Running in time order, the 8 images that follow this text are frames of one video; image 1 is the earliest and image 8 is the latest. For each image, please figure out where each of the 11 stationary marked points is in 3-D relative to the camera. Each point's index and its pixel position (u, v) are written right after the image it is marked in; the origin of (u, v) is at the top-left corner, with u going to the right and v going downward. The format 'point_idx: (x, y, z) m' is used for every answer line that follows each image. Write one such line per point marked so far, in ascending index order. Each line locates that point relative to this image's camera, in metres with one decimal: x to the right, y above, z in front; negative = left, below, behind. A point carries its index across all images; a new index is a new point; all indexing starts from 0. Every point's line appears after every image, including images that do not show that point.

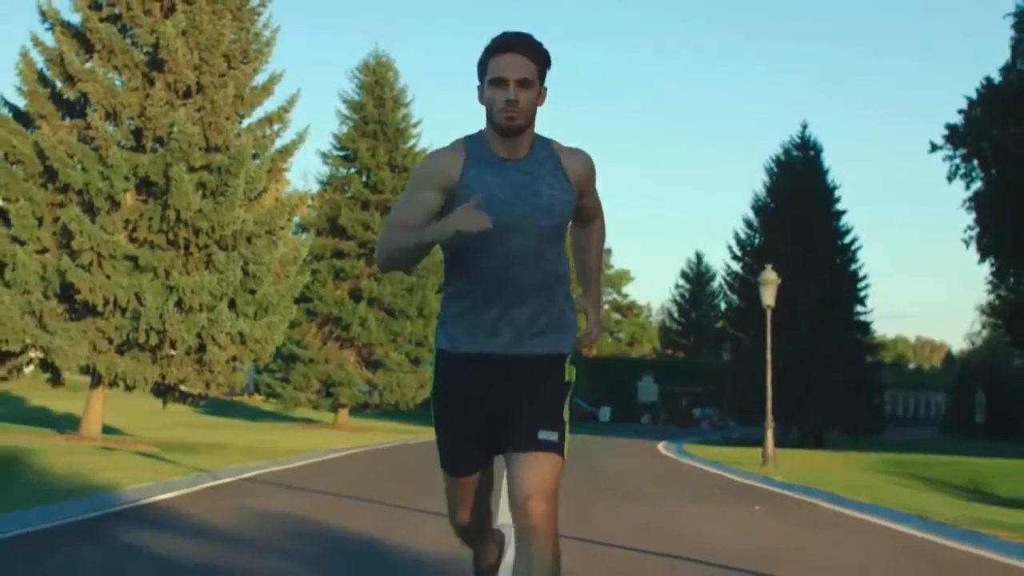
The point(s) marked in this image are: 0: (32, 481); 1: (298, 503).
0: (-6.0, -2.4, +17.4) m
1: (-2.1, -2.2, +14.4) m
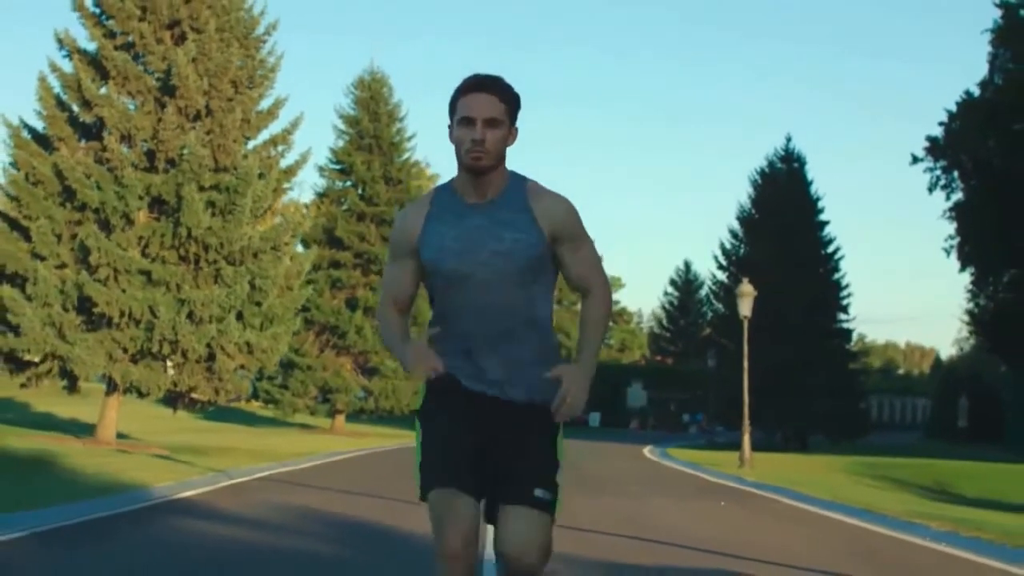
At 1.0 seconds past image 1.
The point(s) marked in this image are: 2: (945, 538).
0: (-6.1, -2.6, +19.1) m
1: (-2.2, -2.4, +16.1) m
2: (+4.5, -2.6, +14.4) m
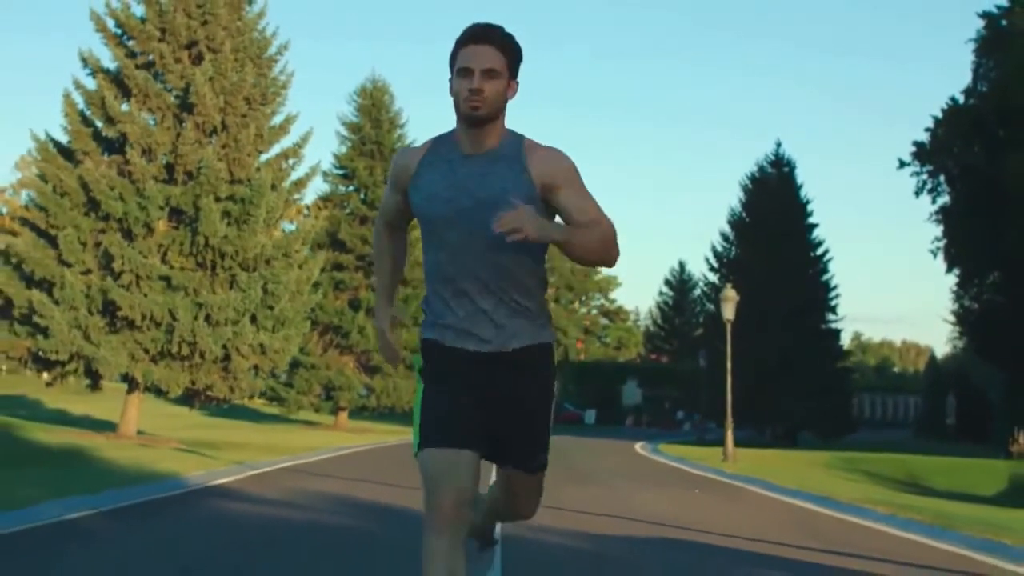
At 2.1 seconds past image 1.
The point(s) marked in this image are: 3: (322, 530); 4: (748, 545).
0: (-6.1, -2.7, +21.1) m
1: (-2.3, -2.5, +18.1) m
2: (+4.4, -2.7, +16.4) m
3: (-1.7, -2.4, +13.5) m
4: (+2.3, -2.4, +13.0) m
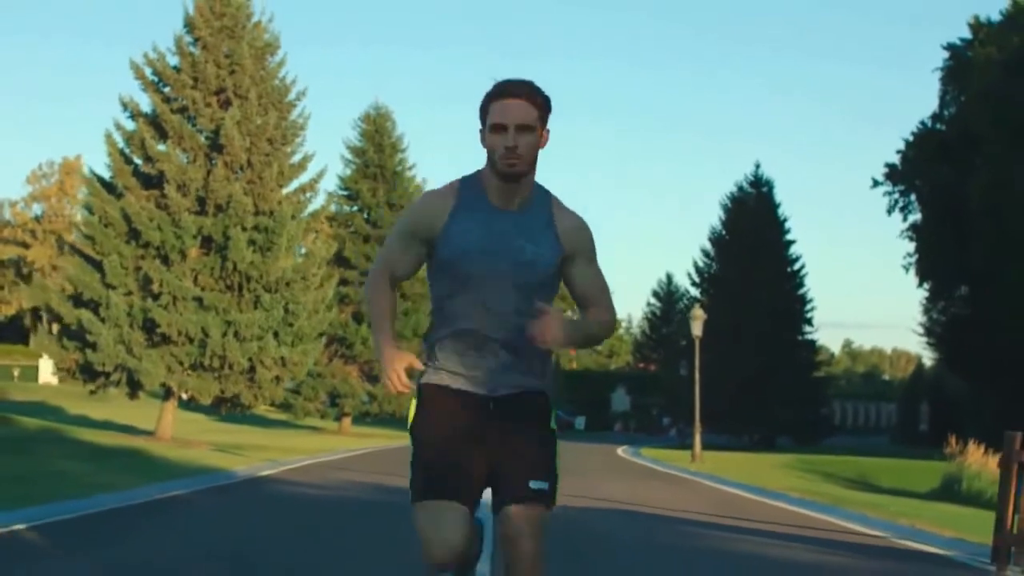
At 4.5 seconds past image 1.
0: (-6.3, -3.2, +25.2) m
1: (-2.4, -3.0, +22.2) m
2: (+4.3, -3.2, +20.5) m
3: (-1.8, -2.8, +17.7) m
4: (+2.2, -2.8, +17.1) m
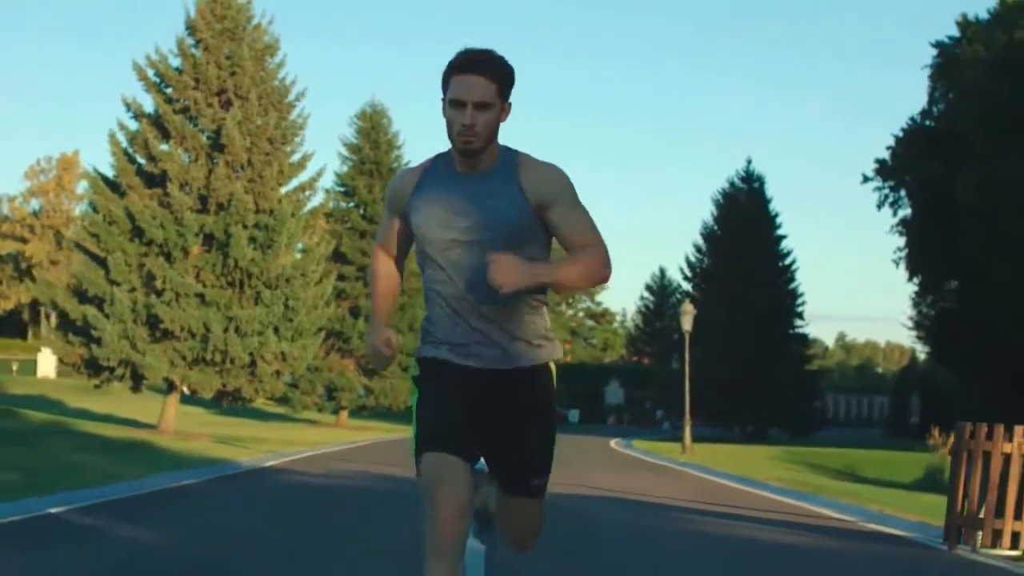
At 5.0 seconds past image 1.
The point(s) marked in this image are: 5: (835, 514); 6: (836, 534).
0: (-6.4, -3.2, +26.1) m
1: (-2.5, -3.0, +23.2) m
2: (+4.2, -3.1, +21.5) m
3: (-1.9, -2.8, +18.6) m
4: (+2.1, -2.8, +18.1) m
5: (+3.8, -2.7, +16.3) m
6: (+3.2, -2.4, +13.8) m
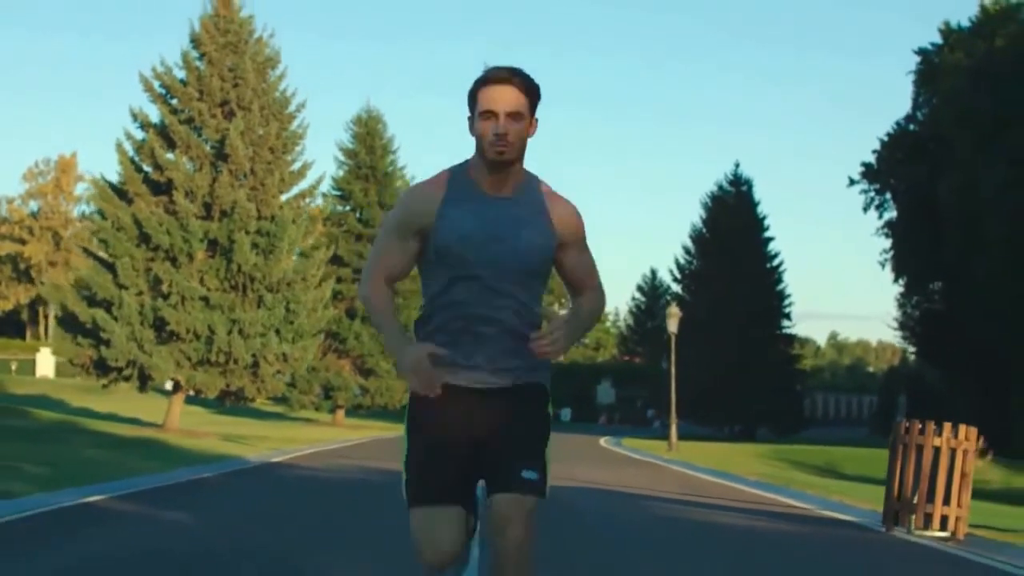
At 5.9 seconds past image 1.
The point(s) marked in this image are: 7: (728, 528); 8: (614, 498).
0: (-6.6, -3.3, +27.6) m
1: (-2.6, -3.1, +24.6) m
2: (+4.0, -3.2, +23.0) m
3: (-2.0, -2.9, +20.1) m
4: (+2.0, -2.9, +19.5) m
5: (+3.7, -2.8, +17.8) m
6: (+3.1, -2.6, +15.2) m
7: (+2.3, -2.6, +15.0) m
8: (+1.3, -2.8, +18.9) m
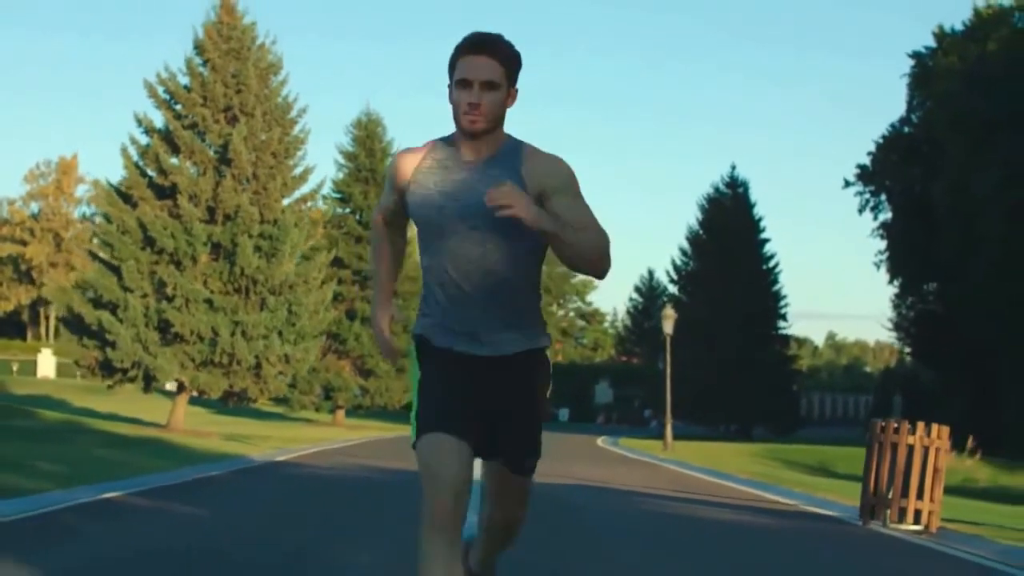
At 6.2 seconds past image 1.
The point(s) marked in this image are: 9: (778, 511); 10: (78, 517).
0: (-6.6, -3.3, +28.3) m
1: (-2.7, -3.1, +25.3) m
2: (+4.0, -3.3, +23.7) m
3: (-2.0, -3.0, +20.8) m
4: (+2.0, -3.0, +20.3) m
5: (+3.6, -2.8, +18.5) m
6: (+3.1, -2.6, +16.0) m
7: (+2.3, -2.6, +15.8) m
8: (+1.3, -2.9, +19.6) m
9: (+3.2, -2.7, +16.7) m
10: (-4.7, -2.5, +15.0) m
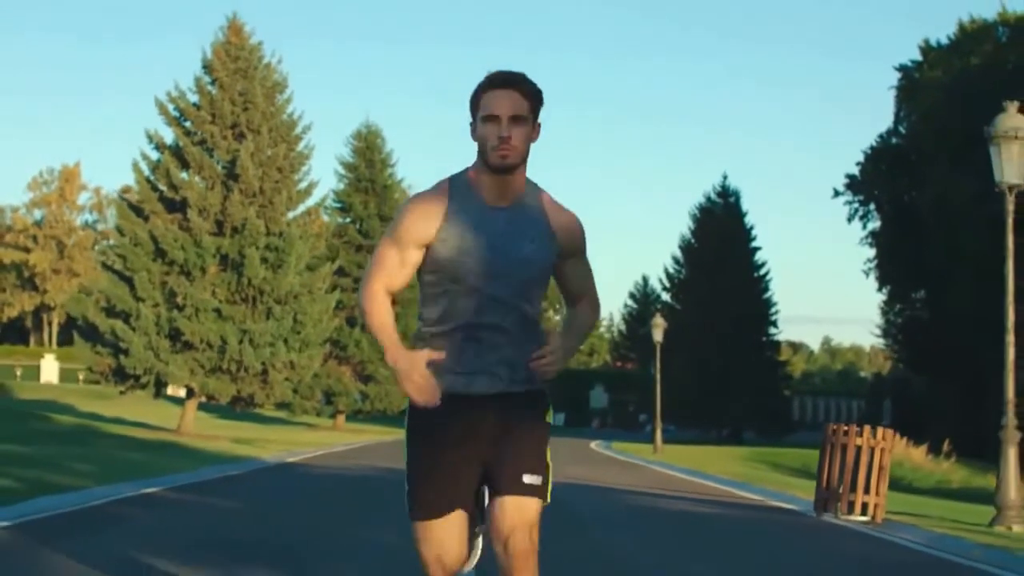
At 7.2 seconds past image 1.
0: (-6.7, -3.6, +29.9) m
1: (-2.8, -3.4, +27.0) m
2: (+3.9, -3.5, +25.4) m
3: (-2.1, -3.2, +22.4) m
4: (+1.9, -3.2, +21.9) m
5: (+3.6, -3.0, +20.2) m
6: (+3.0, -2.8, +17.6) m
7: (+2.2, -2.8, +17.4) m
8: (+1.2, -3.1, +21.3) m
9: (+3.1, -2.9, +18.4) m
10: (-4.8, -2.7, +16.7) m
